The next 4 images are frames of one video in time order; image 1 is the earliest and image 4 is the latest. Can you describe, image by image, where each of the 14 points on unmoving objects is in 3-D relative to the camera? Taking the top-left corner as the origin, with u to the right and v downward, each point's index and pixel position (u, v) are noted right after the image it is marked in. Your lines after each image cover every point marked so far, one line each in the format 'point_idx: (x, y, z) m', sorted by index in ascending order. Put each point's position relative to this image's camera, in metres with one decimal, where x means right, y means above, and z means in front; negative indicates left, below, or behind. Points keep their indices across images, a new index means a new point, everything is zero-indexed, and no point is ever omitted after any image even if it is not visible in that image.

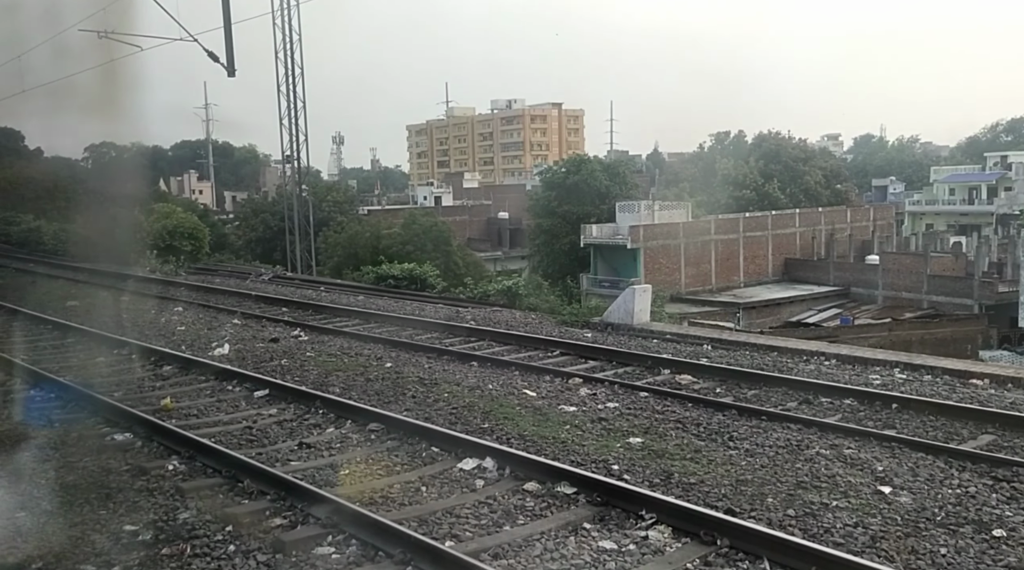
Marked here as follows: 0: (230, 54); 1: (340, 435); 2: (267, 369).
0: (-5.9, +4.9, +18.6) m
1: (-1.1, -1.0, +5.9) m
2: (-2.2, -0.8, +8.2) m
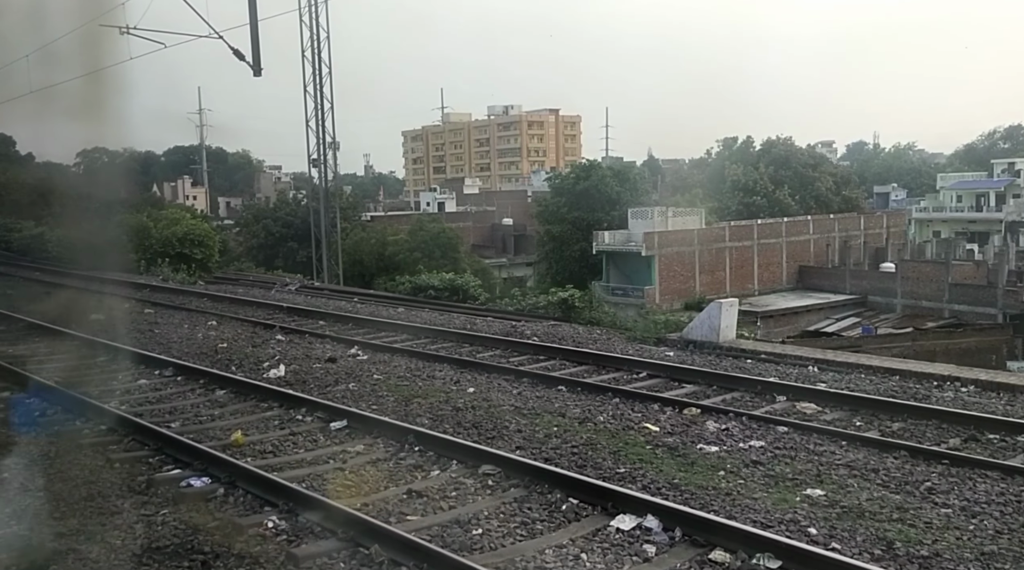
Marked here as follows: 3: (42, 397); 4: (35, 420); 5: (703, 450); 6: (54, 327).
0: (-5.1, +4.7, +17.8) m
1: (-0.3, -1.1, +5.1) m
2: (-1.5, -0.9, +7.4) m
3: (-4.3, -1.0, +8.0) m
4: (-3.8, -1.1, +7.2) m
5: (+1.1, -1.0, +5.2) m
6: (-6.8, -0.6, +13.4) m
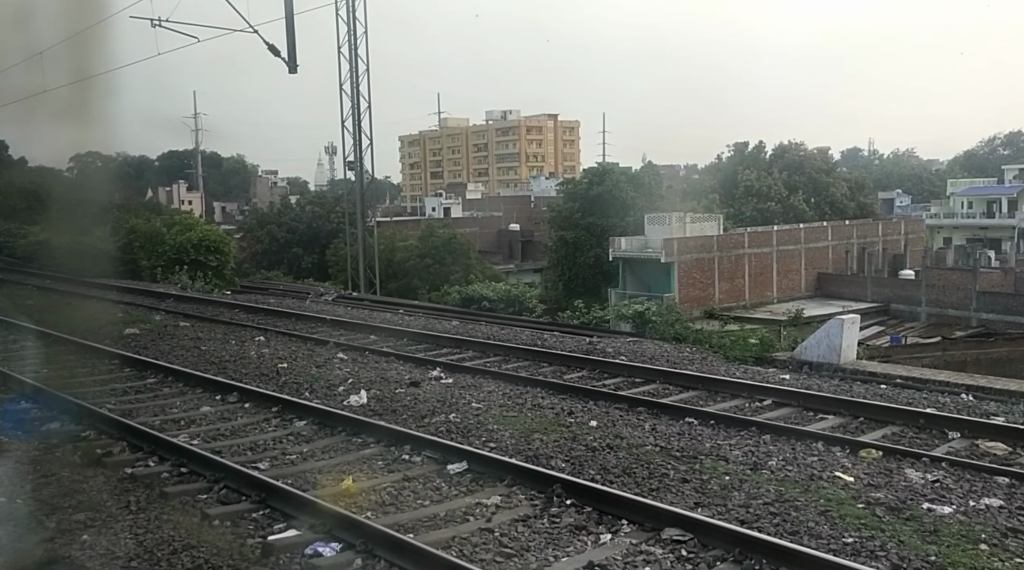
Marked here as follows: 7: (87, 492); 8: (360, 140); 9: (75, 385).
0: (-4.1, +4.5, +17.0) m
1: (+0.6, -1.2, +4.2) m
2: (-0.5, -1.0, +6.5) m
3: (-3.3, -1.1, +7.1) m
4: (-2.9, -1.2, +6.3) m
5: (+2.0, -1.1, +4.3) m
6: (-5.9, -0.8, +12.5) m
7: (-2.5, -1.2, +5.4) m
8: (-3.2, +3.1, +19.2) m
9: (-4.5, -1.0, +9.3) m
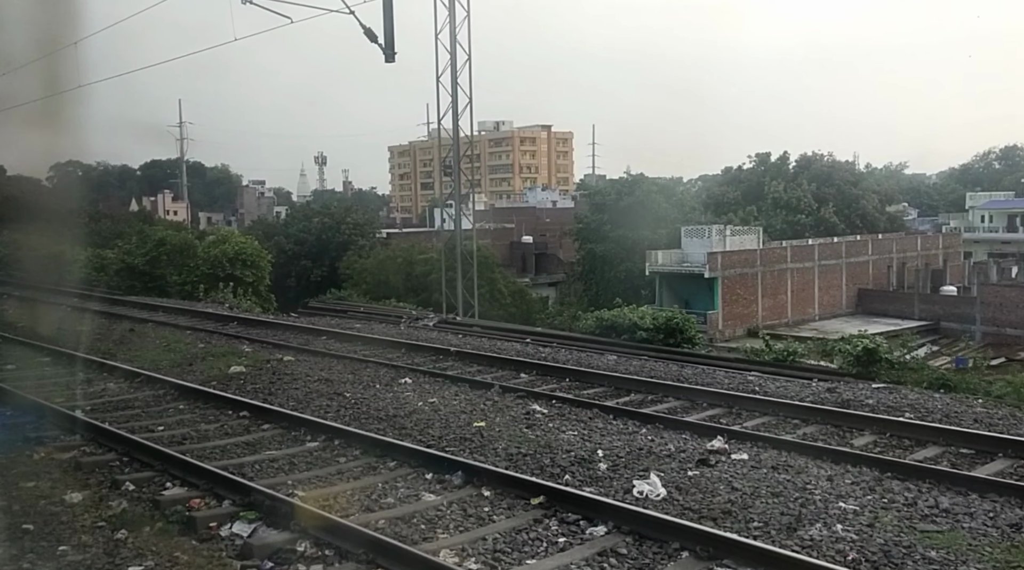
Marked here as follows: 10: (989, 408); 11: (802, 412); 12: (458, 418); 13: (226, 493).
0: (-2.0, +4.1, +14.9) m
1: (+2.7, -1.5, +2.1) m
2: (+1.6, -1.3, +4.4) m
3: (-1.2, -1.4, +5.0) m
4: (-0.8, -1.4, +4.1) m
5: (+4.2, -1.3, +2.2) m
6: (-3.7, -1.1, +10.4) m
7: (-0.4, -1.5, +3.3) m
8: (-1.1, +2.7, +17.1) m
9: (-2.4, -1.3, +7.2) m
10: (+4.1, -1.1, +7.9) m
11: (+2.6, -1.1, +8.1) m
12: (-0.5, -1.1, +7.8) m
13: (-1.5, -1.3, +5.7) m
